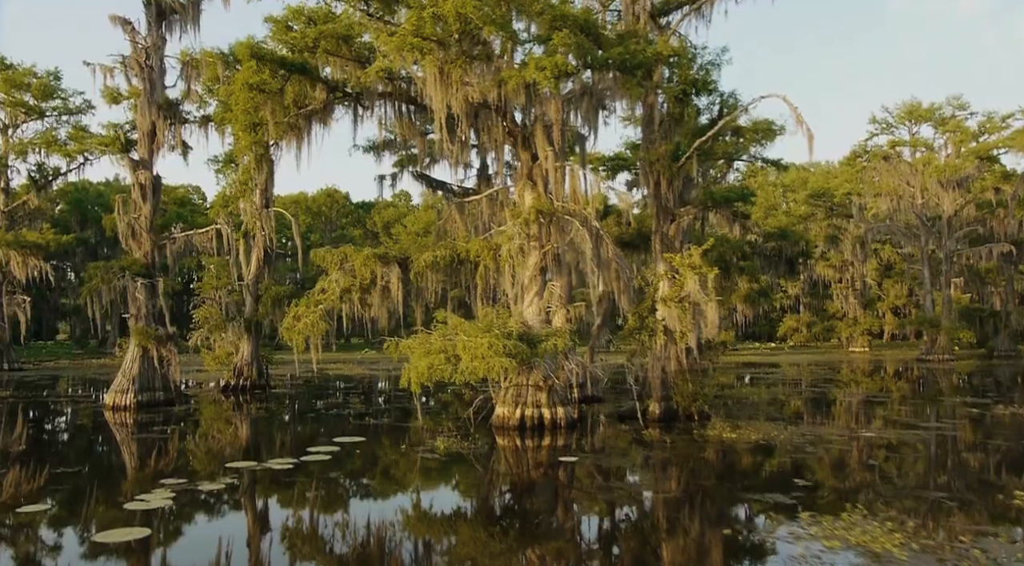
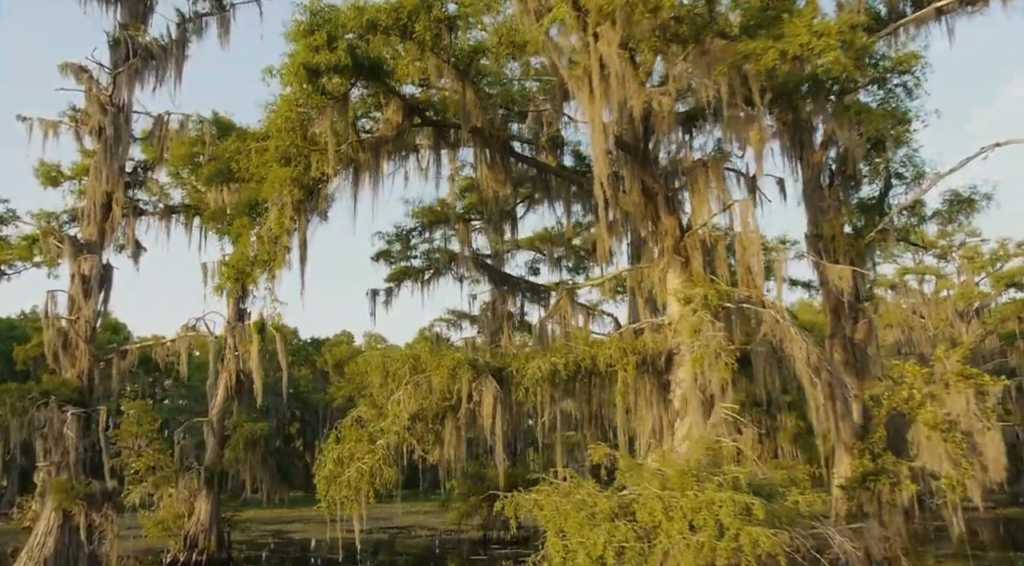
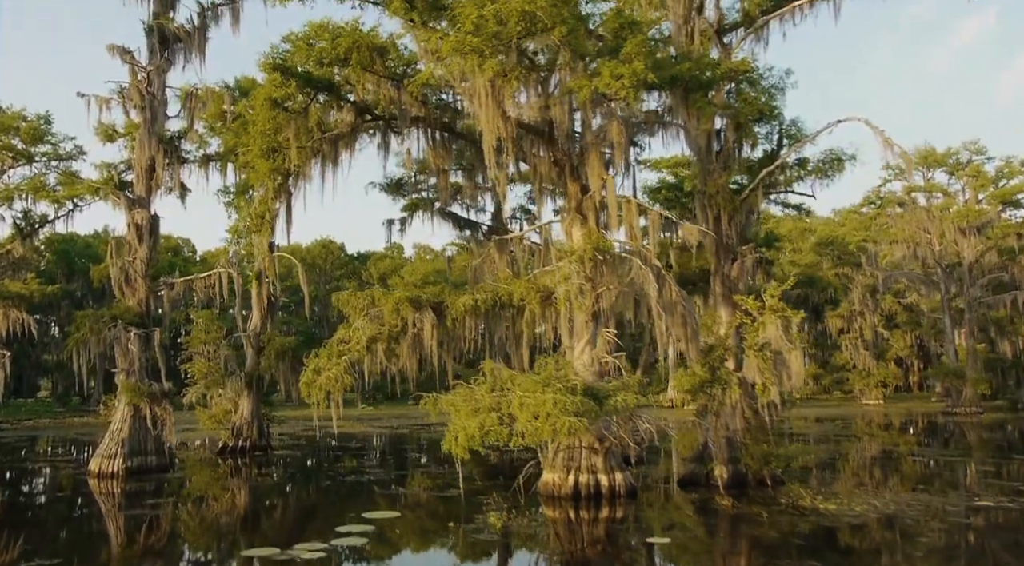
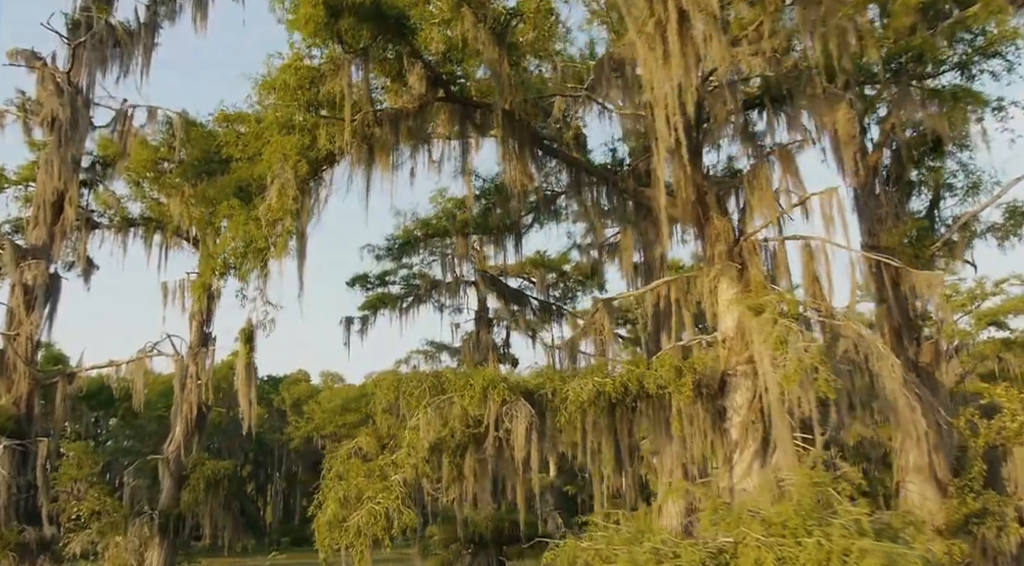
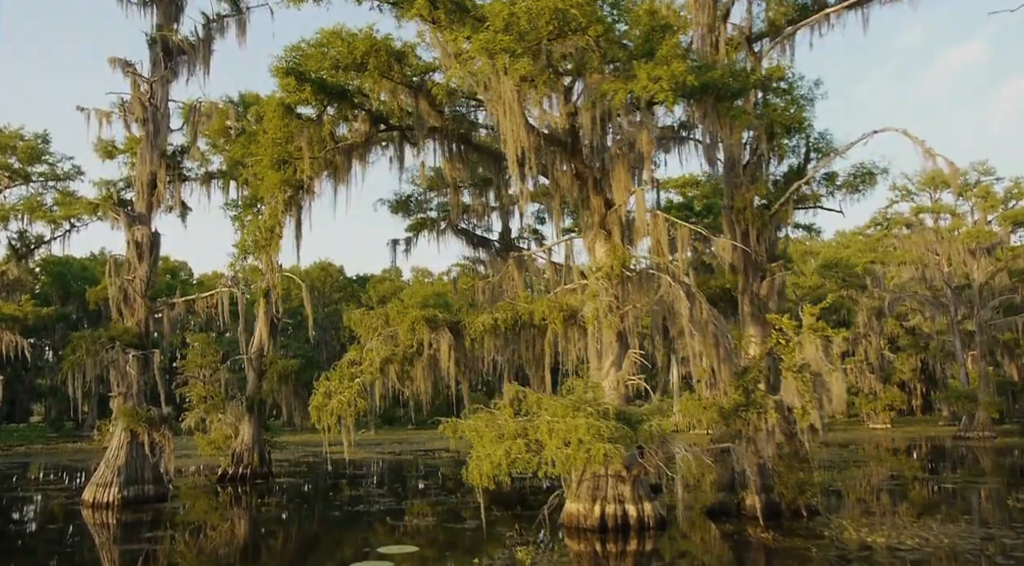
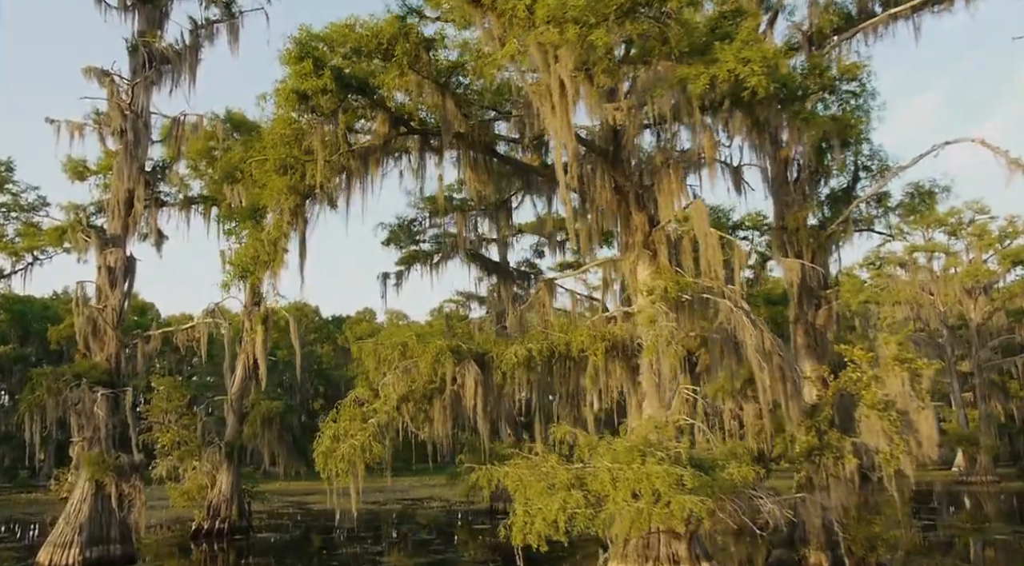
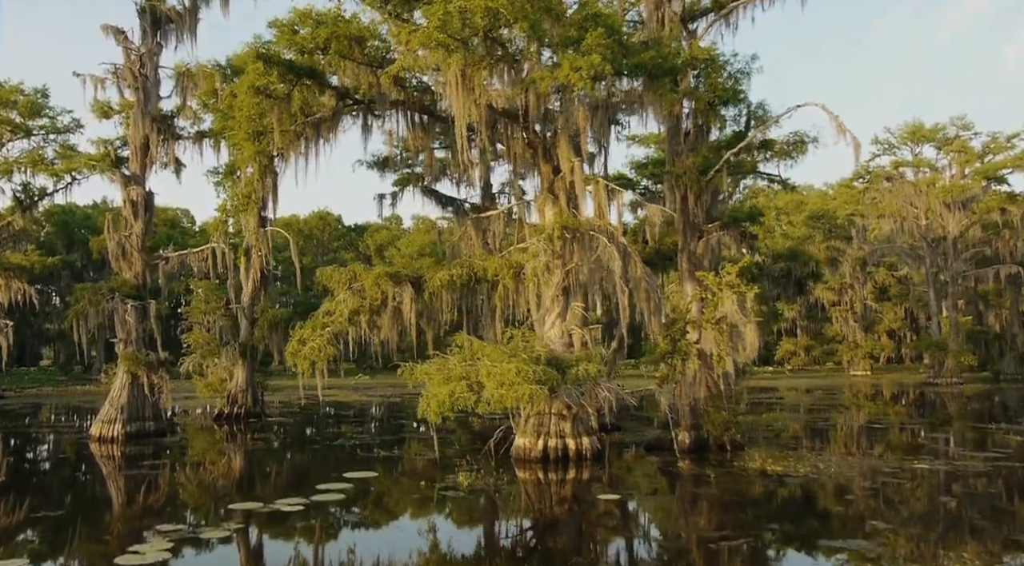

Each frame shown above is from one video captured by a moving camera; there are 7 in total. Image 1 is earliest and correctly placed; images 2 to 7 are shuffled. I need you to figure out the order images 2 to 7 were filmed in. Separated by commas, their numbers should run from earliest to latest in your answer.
7, 3, 5, 6, 2, 4
